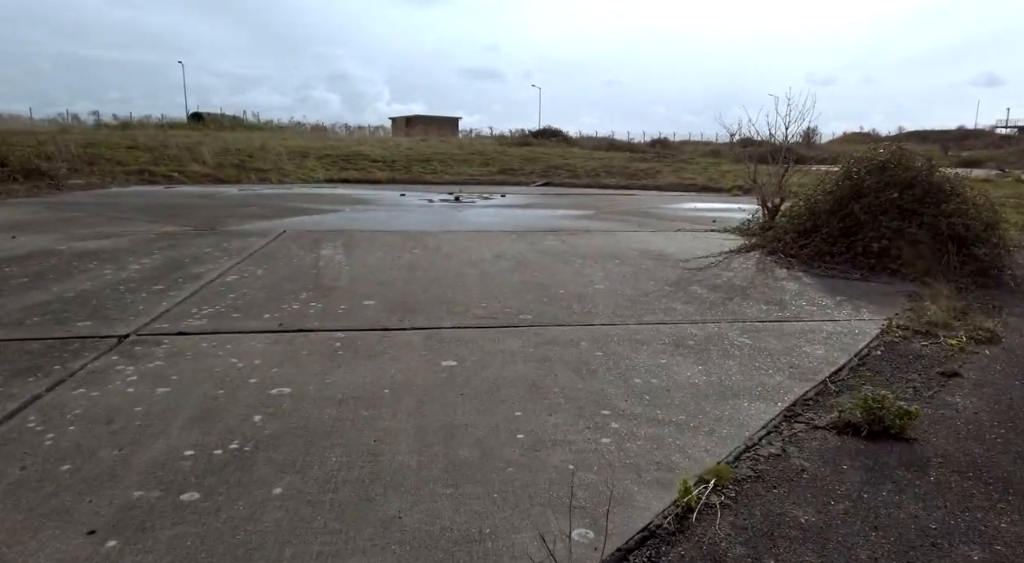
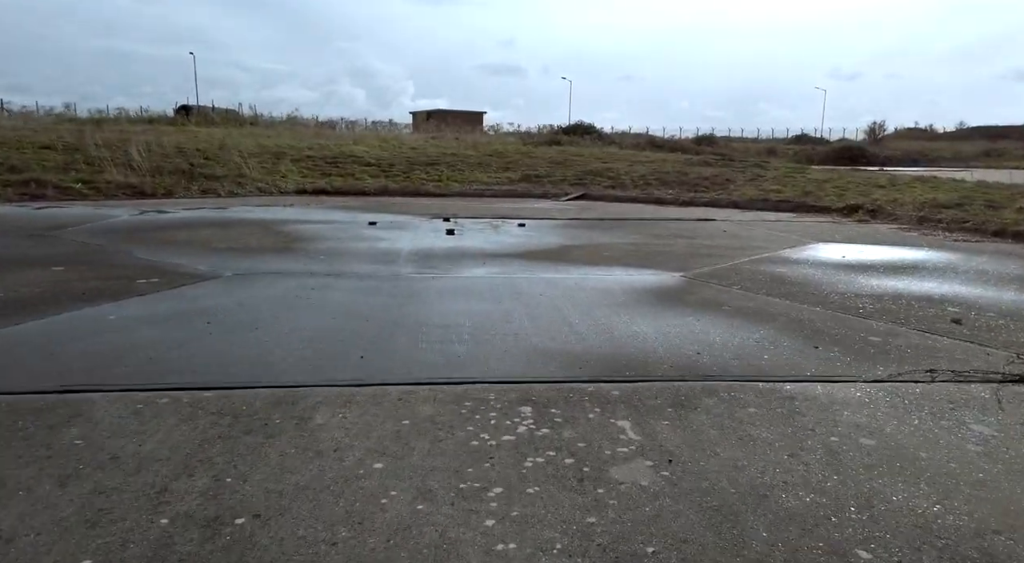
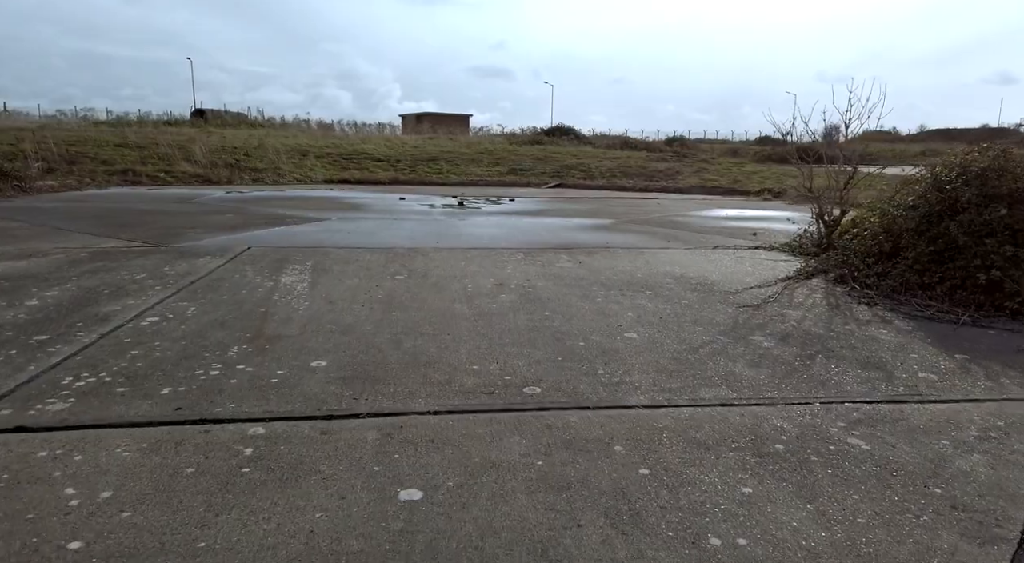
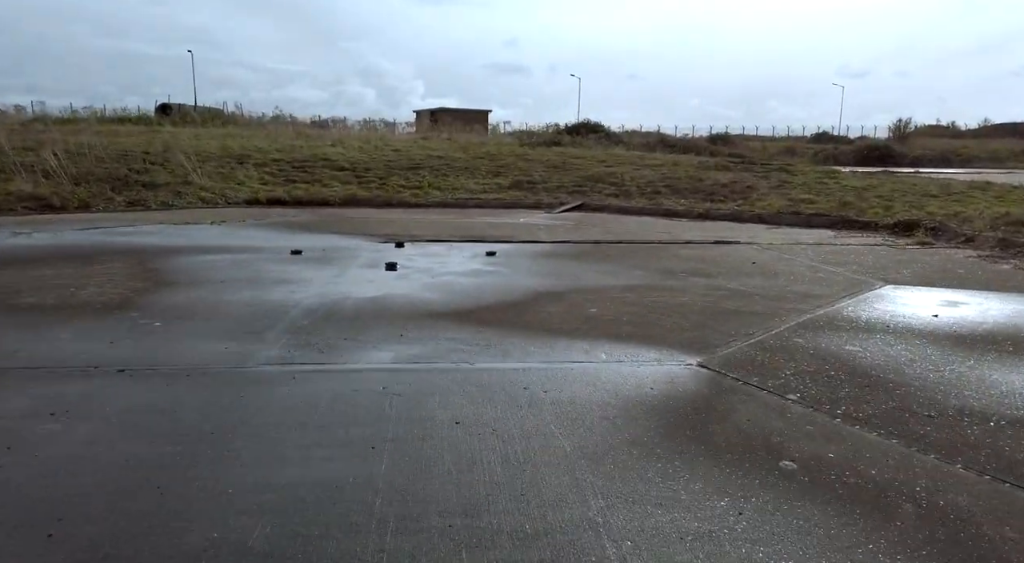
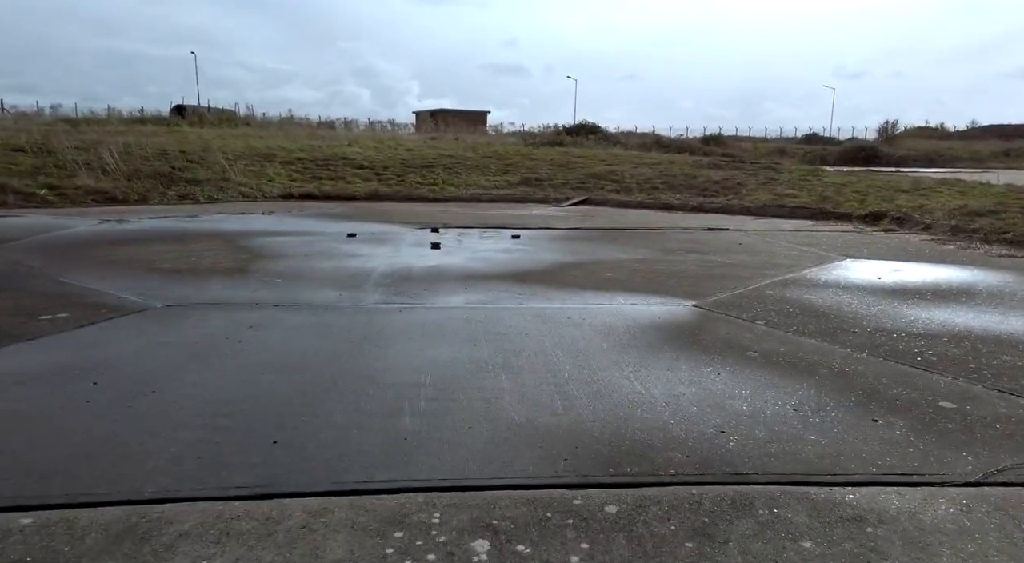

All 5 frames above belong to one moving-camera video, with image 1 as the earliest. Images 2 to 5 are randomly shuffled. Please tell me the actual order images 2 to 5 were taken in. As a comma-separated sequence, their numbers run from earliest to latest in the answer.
3, 2, 5, 4
